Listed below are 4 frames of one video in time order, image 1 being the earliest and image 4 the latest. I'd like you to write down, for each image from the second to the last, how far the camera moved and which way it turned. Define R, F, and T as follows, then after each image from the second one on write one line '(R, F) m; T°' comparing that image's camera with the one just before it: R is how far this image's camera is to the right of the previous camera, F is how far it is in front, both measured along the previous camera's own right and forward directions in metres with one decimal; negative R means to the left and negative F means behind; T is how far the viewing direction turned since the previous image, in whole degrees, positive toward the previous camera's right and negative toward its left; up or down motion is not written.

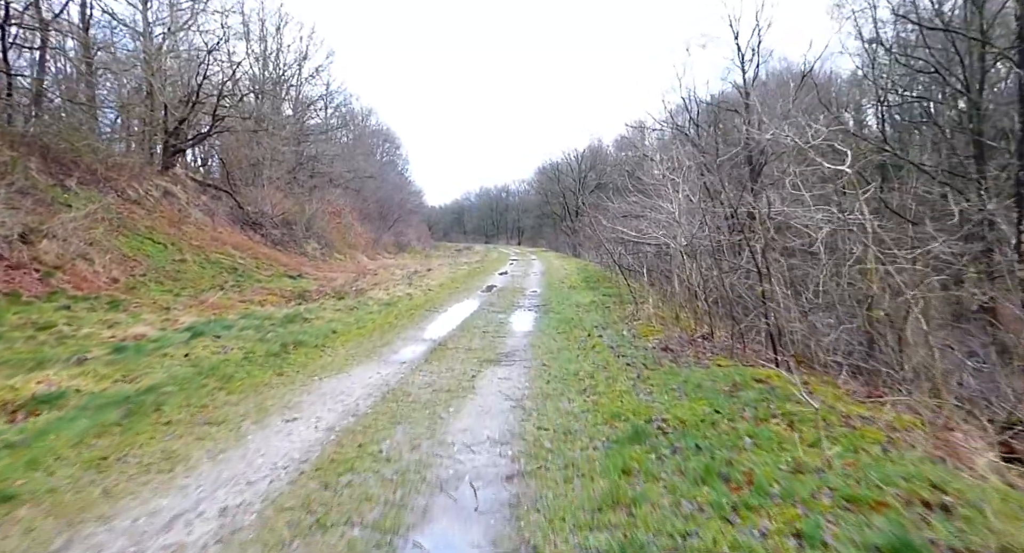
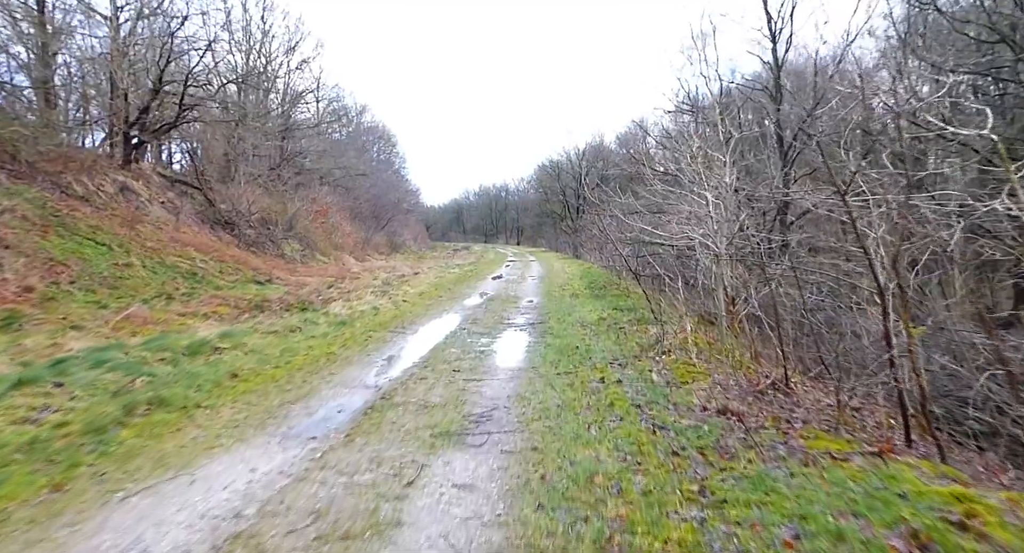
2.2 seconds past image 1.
(+0.2, +2.4) m; 0°
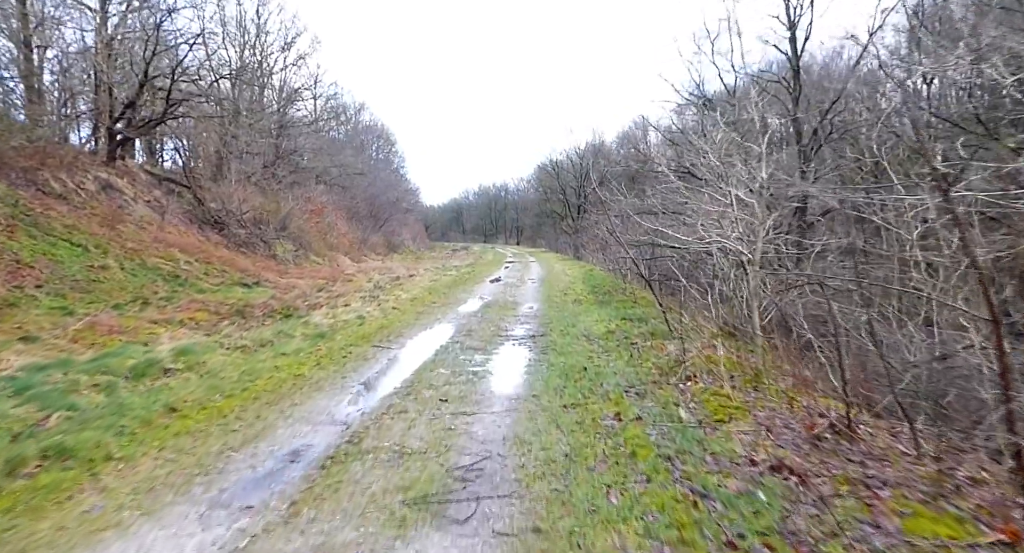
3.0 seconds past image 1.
(0.0, +1.0) m; 0°
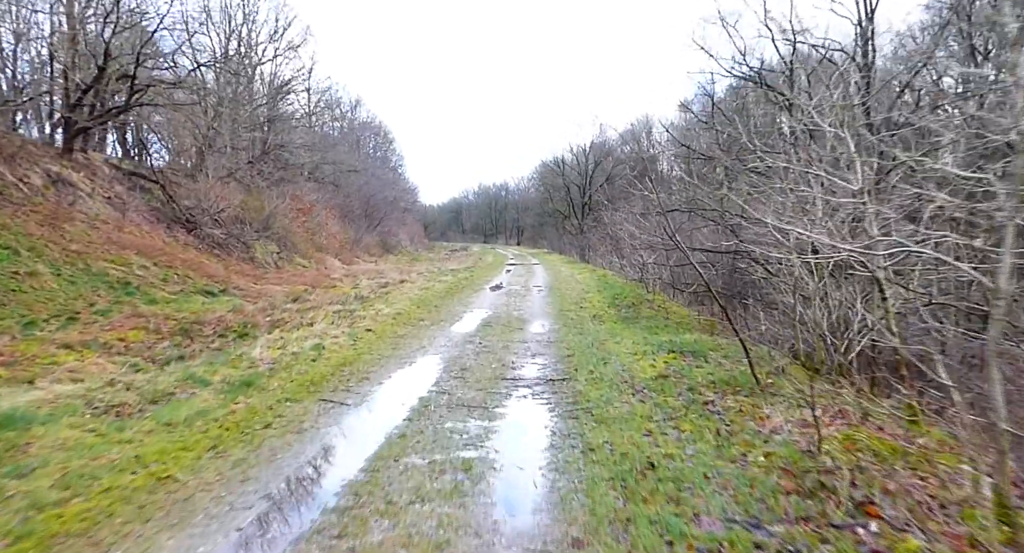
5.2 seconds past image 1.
(-0.1, +2.5) m; 0°
